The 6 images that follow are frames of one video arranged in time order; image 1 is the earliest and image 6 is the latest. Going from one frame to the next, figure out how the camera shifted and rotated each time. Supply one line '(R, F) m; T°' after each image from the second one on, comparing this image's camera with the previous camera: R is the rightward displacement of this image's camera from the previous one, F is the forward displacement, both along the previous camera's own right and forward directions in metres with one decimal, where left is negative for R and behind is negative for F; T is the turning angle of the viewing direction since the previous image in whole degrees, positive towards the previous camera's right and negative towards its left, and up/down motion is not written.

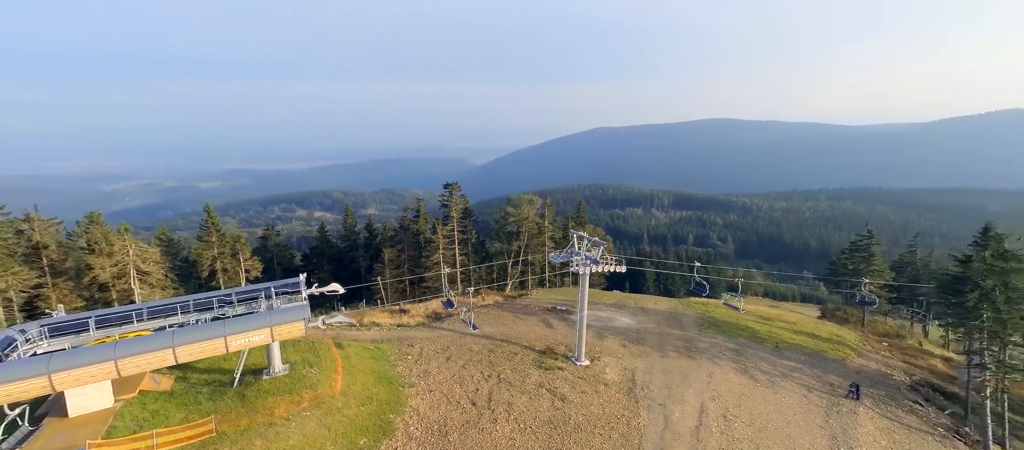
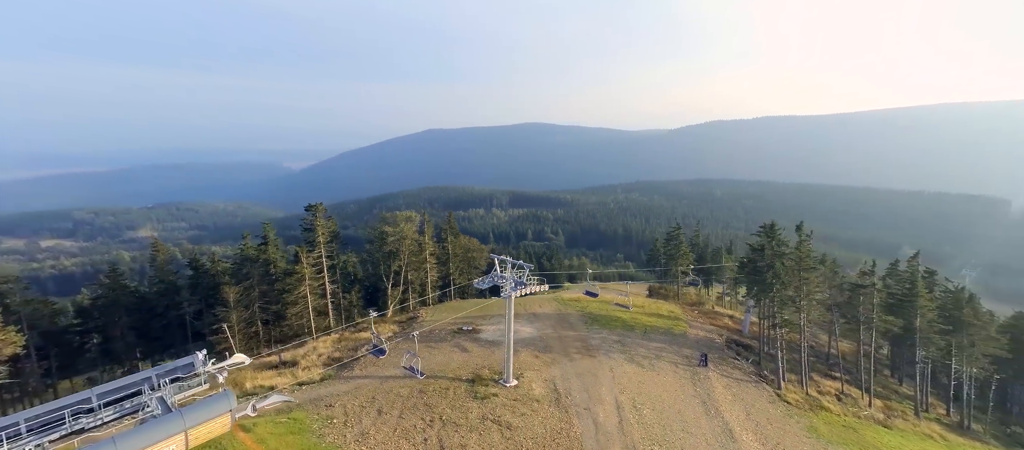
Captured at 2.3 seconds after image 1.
(-3.1, +0.7) m; +21°
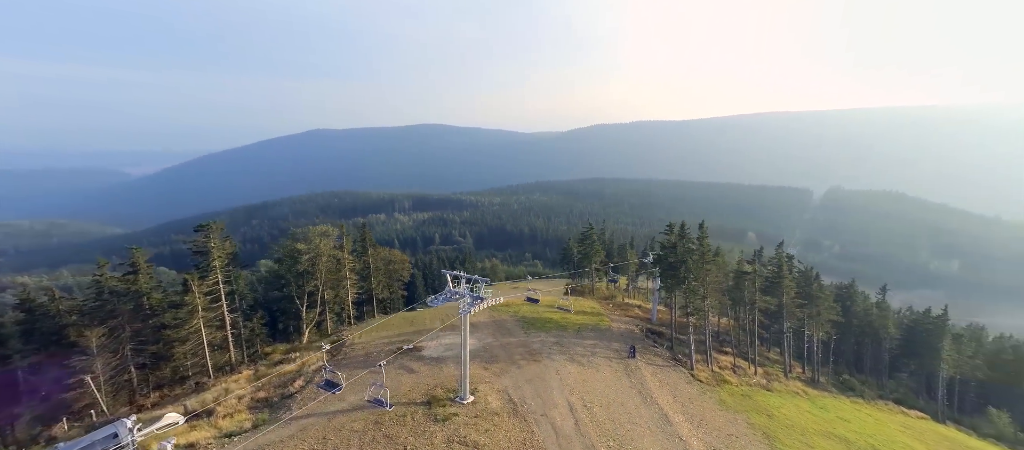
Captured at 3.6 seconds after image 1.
(-1.8, +0.3) m; +13°
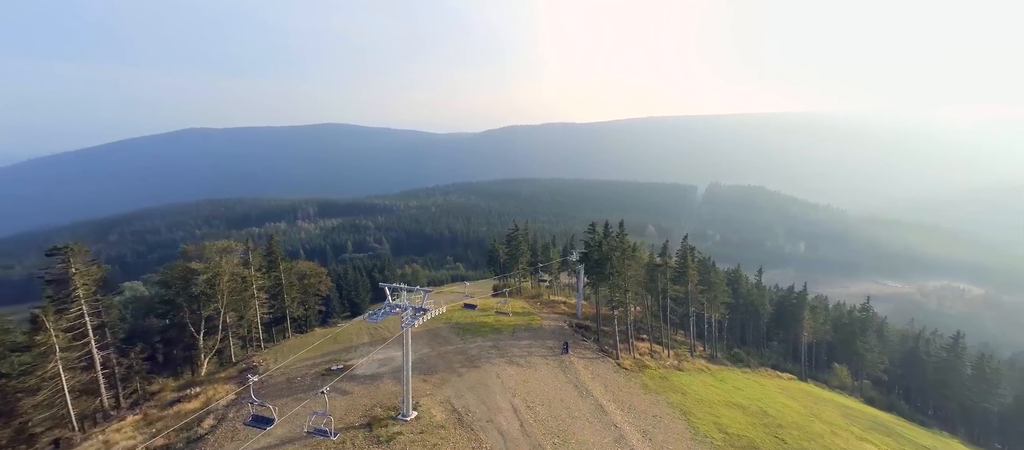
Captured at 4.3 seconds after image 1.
(-0.8, +0.2) m; +11°
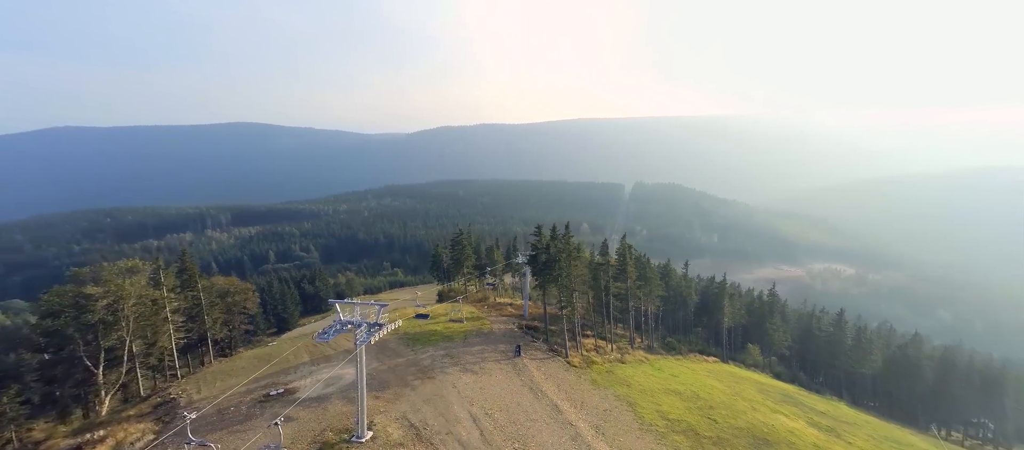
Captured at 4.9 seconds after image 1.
(-0.6, +0.1) m; +8°
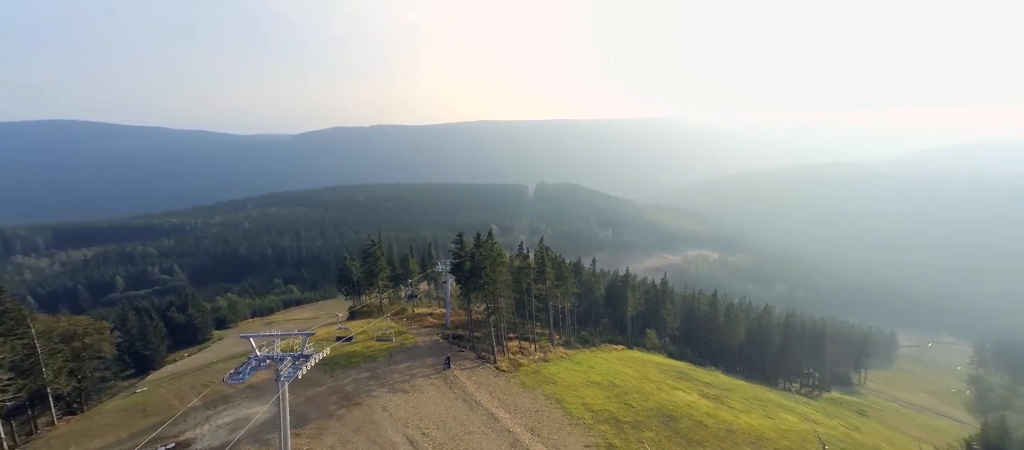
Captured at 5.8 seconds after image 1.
(-0.9, +0.4) m; +12°
